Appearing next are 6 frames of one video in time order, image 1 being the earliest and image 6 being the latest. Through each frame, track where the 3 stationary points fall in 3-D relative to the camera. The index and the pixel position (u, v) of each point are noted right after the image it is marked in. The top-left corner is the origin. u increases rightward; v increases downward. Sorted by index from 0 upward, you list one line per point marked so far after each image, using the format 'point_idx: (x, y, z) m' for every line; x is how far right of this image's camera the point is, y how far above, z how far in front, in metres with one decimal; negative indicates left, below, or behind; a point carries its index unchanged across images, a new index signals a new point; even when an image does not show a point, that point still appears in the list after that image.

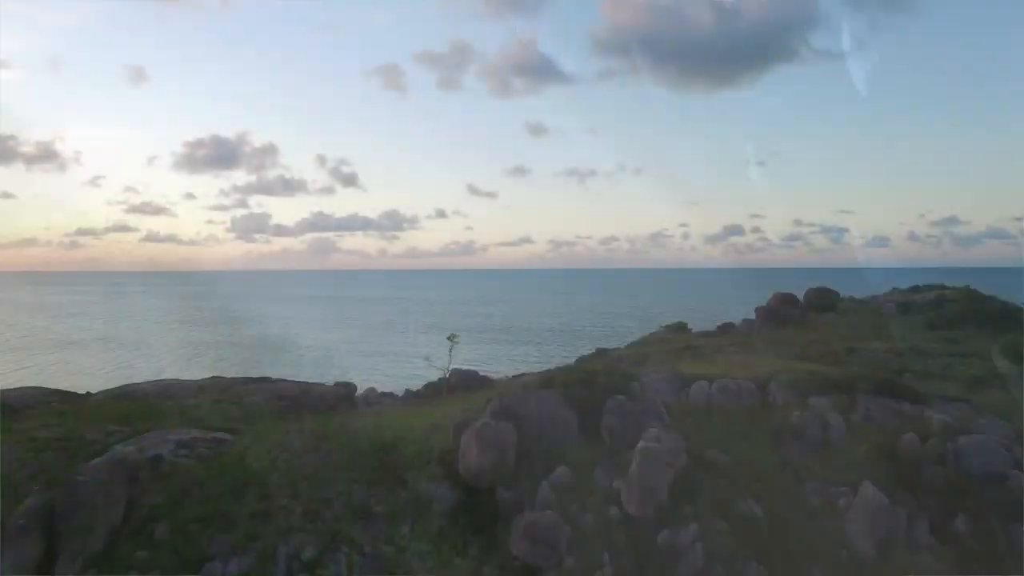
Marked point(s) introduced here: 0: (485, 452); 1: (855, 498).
0: (-0.8, -4.7, +18.8) m
1: (+8.2, -5.0, +15.9) m
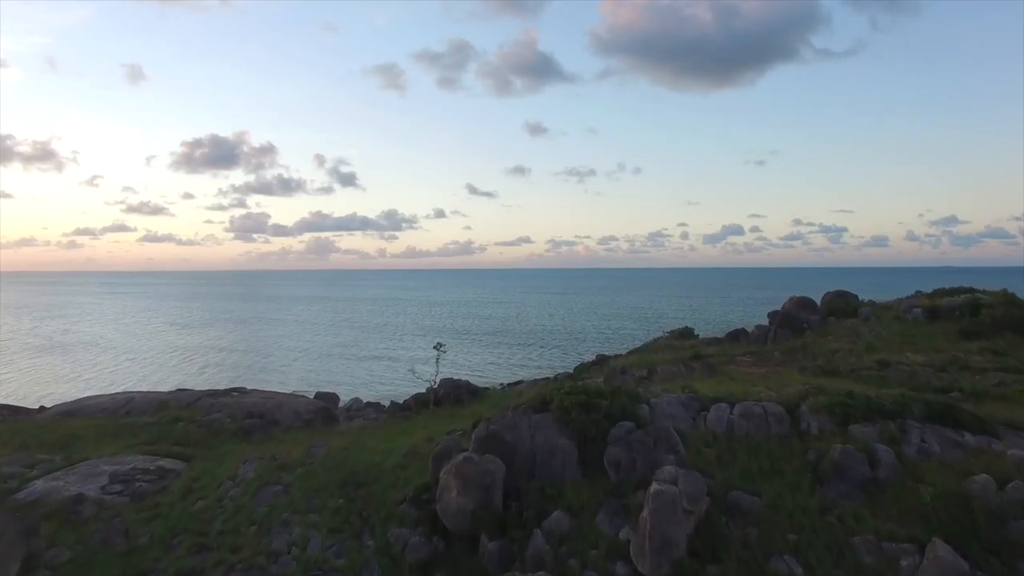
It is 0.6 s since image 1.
0: (-1.1, -4.9, +15.8) m
1: (+7.9, -5.3, +12.9) m
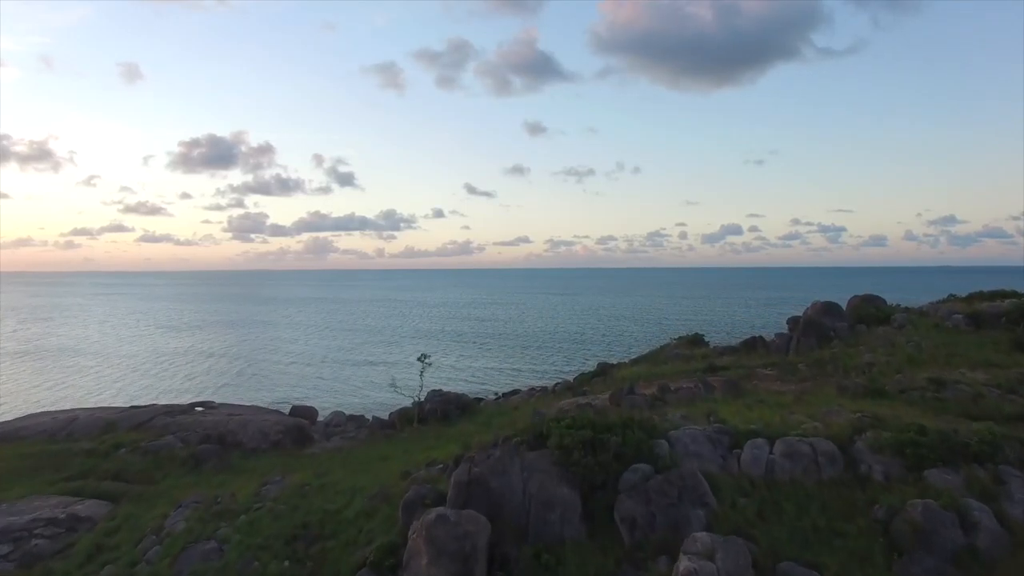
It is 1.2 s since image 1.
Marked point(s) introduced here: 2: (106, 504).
0: (-1.3, -5.1, +12.3) m
1: (+7.7, -5.5, +9.4) m
2: (-10.8, -5.7, +17.6) m
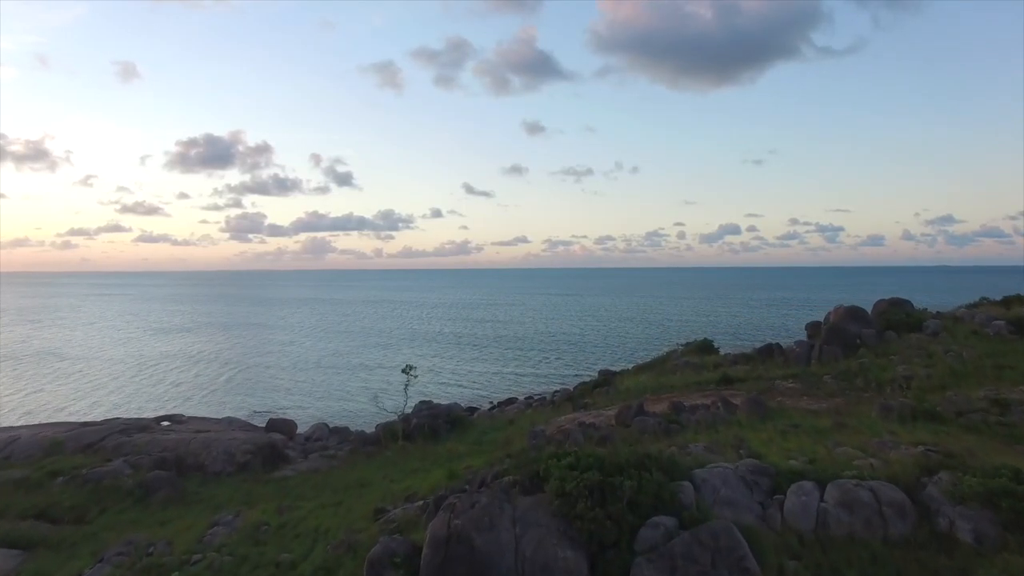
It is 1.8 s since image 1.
0: (-1.5, -5.2, +9.4) m
1: (+7.5, -5.6, +6.5) m
2: (-11.0, -5.9, +14.7) m
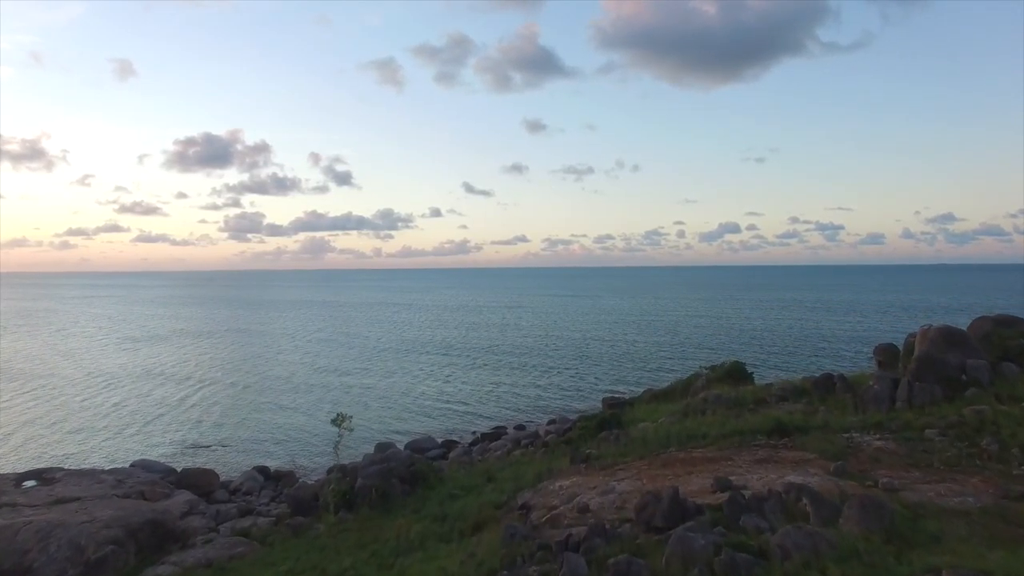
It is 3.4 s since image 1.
0: (-2.3, -5.8, +1.6) m
1: (+6.7, -6.1, -1.3) m
2: (-11.7, -6.5, +6.9) m
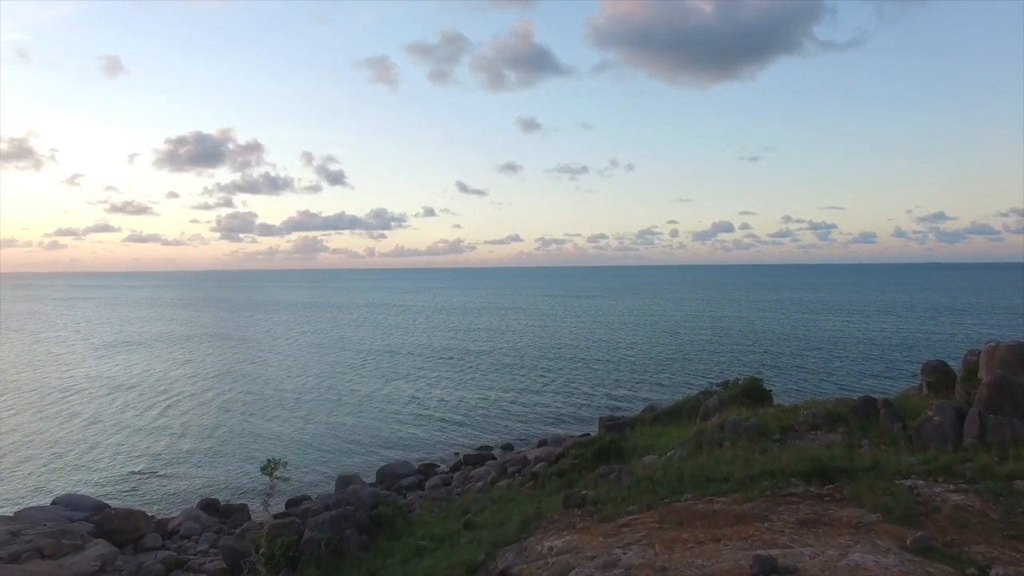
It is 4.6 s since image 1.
0: (-2.7, -6.1, -2.6) m
1: (+6.3, -6.4, -5.4) m
2: (-12.2, -6.8, +2.7) m
